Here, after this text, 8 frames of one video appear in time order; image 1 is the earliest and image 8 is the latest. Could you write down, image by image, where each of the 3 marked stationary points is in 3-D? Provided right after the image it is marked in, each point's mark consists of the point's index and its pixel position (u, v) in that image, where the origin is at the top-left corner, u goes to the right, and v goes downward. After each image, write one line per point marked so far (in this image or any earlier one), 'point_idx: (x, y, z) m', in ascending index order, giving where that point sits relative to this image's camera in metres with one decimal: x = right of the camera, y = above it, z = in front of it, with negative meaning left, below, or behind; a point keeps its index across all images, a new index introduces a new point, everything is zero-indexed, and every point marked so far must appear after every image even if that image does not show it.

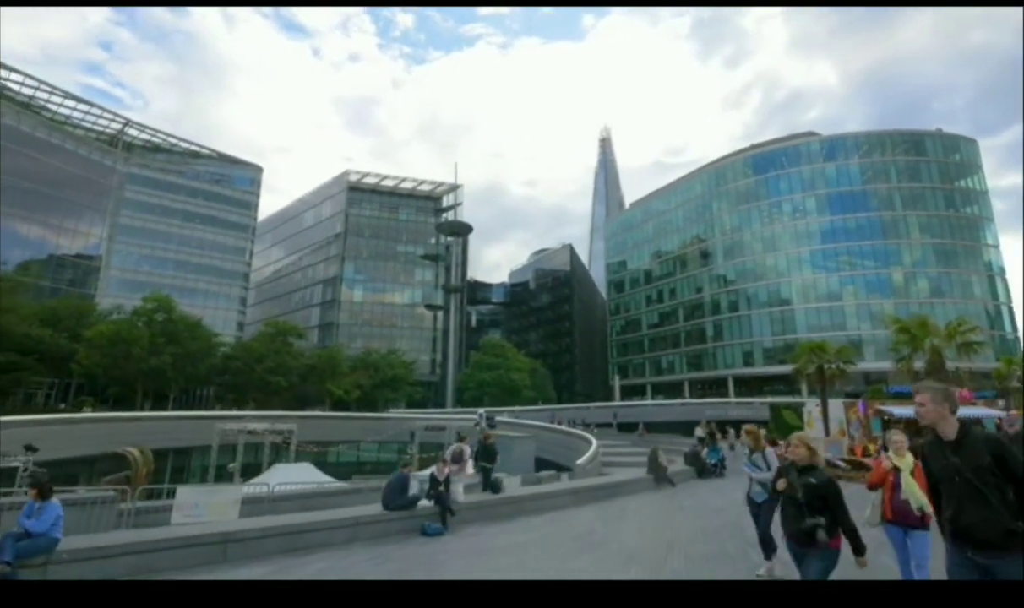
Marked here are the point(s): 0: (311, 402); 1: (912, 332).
0: (-6.7, -3.0, +18.3) m
1: (+3.8, -0.3, +5.5) m
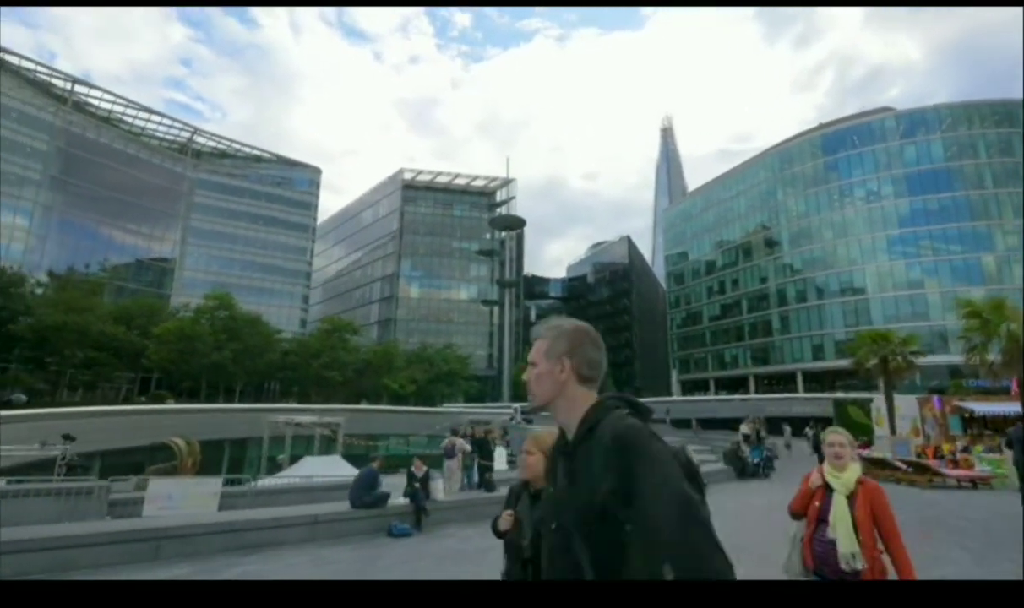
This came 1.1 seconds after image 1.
0: (-4.9, -2.9, +18.7) m
1: (+4.1, -0.1, +5.0) m
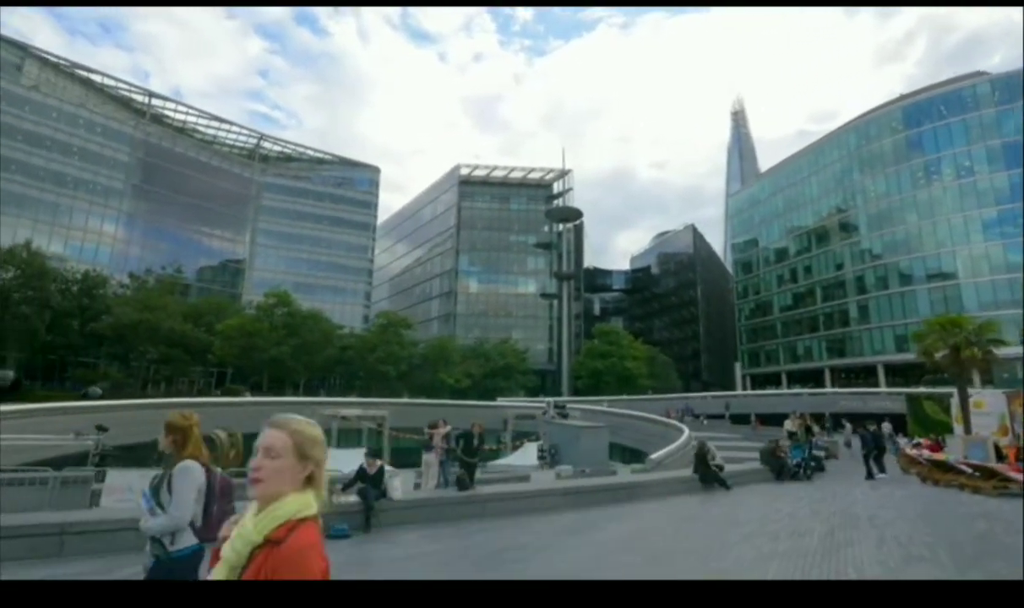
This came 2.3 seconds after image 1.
0: (-2.9, -2.7, +19.1) m
1: (+4.3, 0.0, +4.3) m
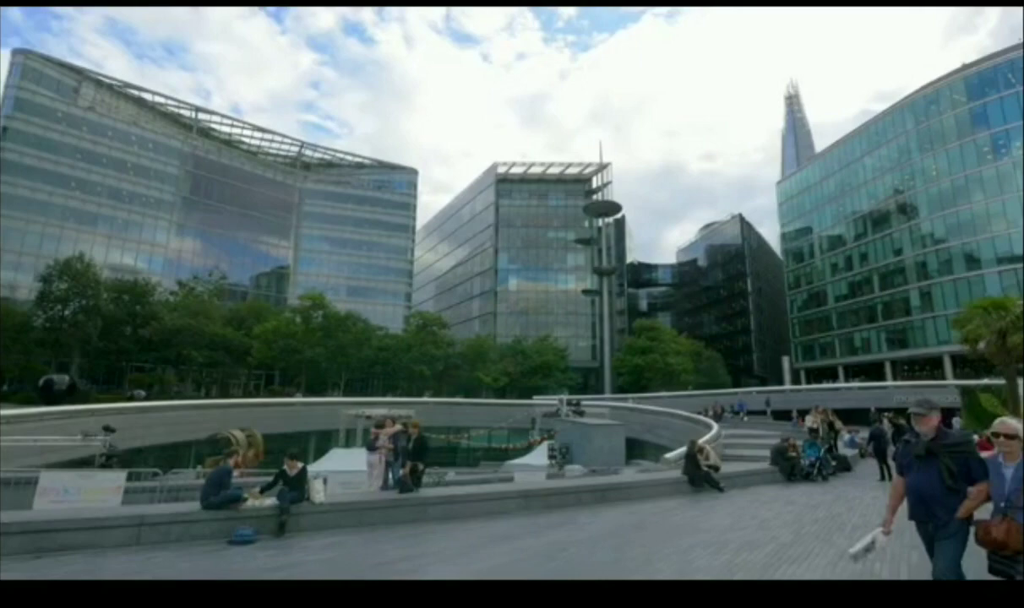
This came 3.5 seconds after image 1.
0: (-1.5, -2.7, +19.1) m
1: (+4.3, +0.2, +3.8) m
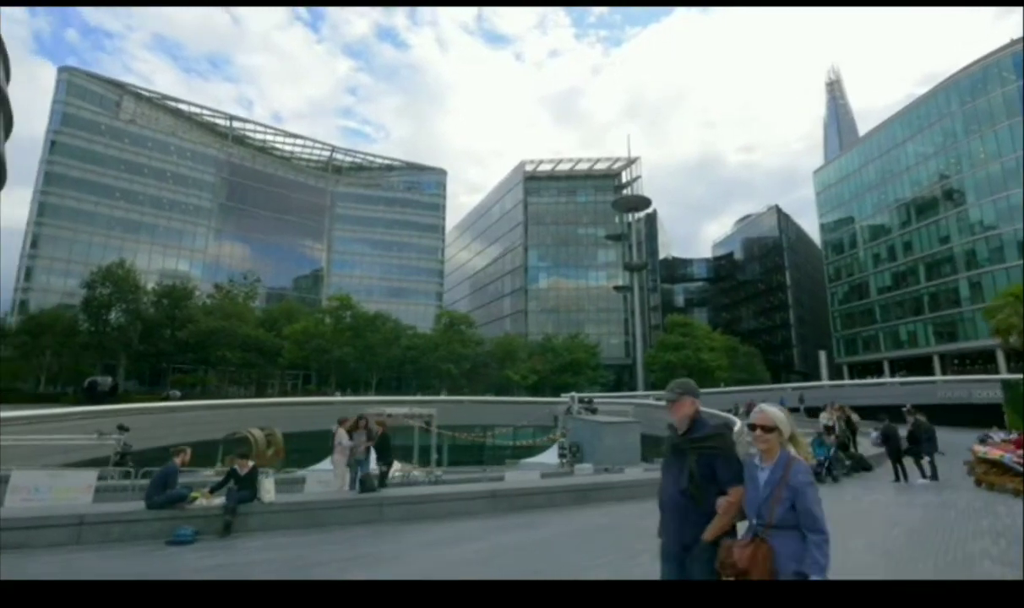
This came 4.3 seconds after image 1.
0: (-0.5, -2.7, +19.1) m
1: (+4.3, +0.3, +3.4) m
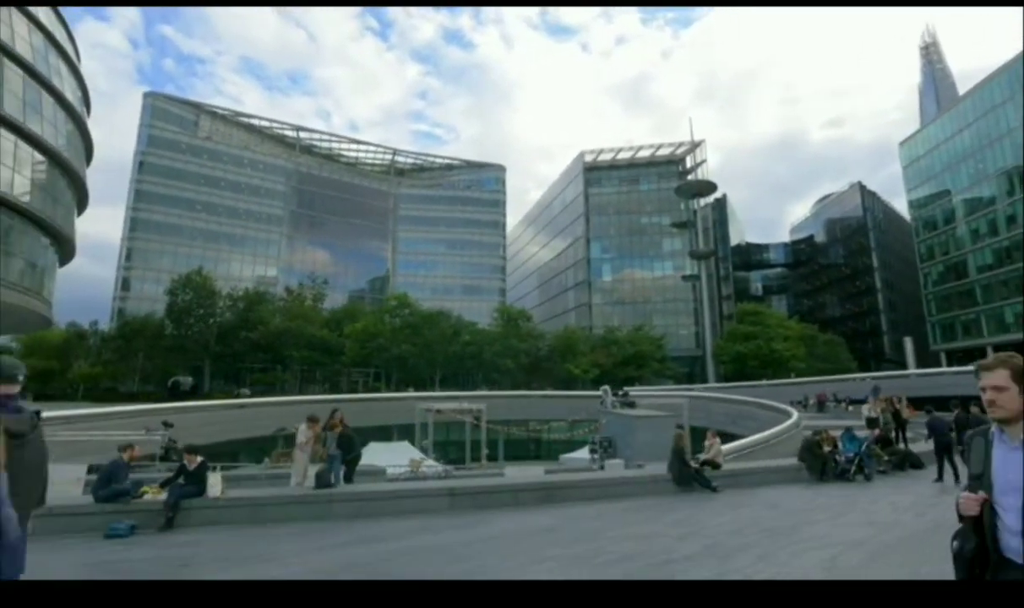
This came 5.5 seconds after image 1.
0: (+1.7, -2.5, +19.0) m
1: (+4.3, +0.4, +2.8) m
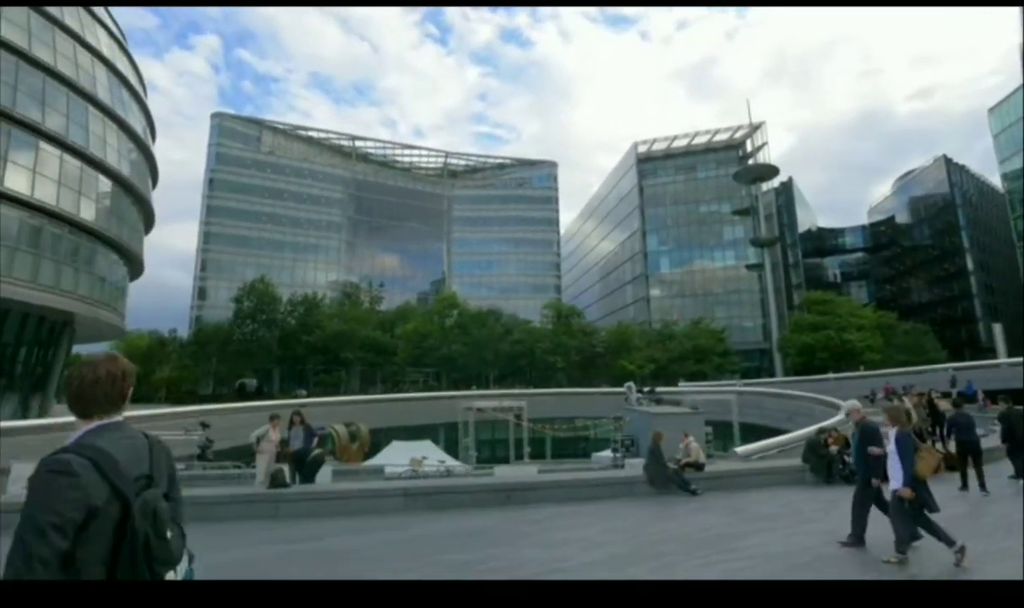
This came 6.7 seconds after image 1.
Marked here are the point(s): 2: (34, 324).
0: (+3.6, -2.3, +18.7) m
1: (+4.2, +0.6, +2.3) m
2: (-12.3, -0.5, +14.6) m
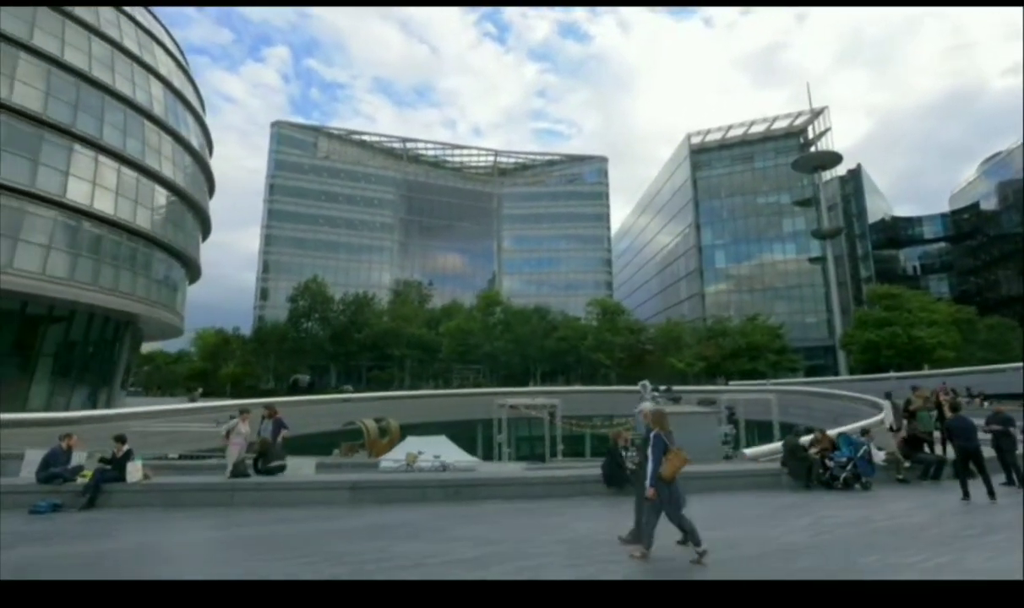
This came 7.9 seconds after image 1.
0: (+5.2, -2.2, +18.2) m
1: (+4.0, +0.6, +1.8) m
2: (-11.1, -0.5, +15.8) m
